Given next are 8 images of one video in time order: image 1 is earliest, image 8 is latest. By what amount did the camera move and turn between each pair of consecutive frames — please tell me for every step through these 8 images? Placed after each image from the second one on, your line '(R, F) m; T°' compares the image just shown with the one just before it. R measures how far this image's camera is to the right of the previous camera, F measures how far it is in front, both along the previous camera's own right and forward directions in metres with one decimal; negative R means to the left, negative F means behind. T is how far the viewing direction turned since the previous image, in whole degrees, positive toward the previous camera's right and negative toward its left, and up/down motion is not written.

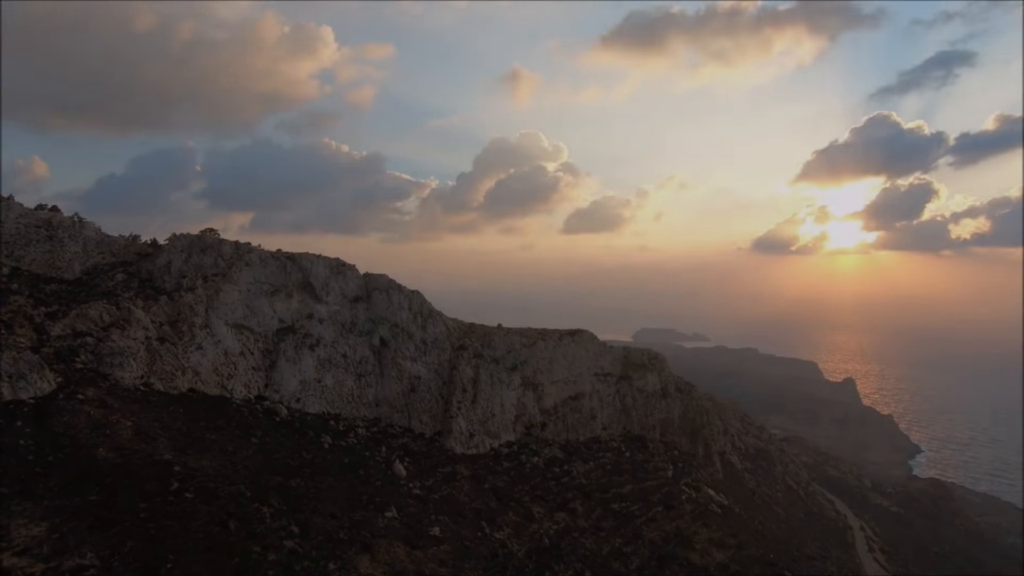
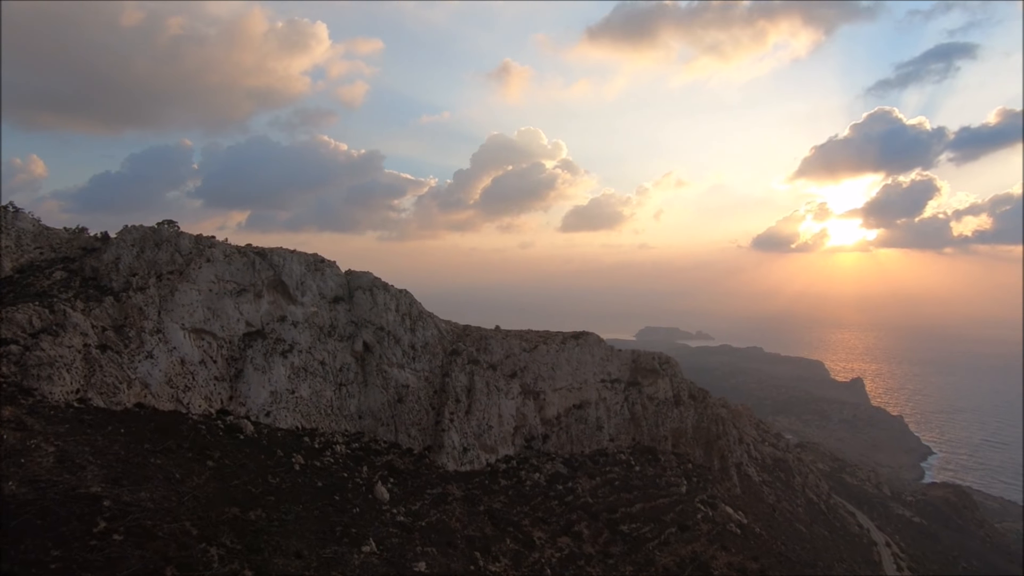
(+0.2, +4.1) m; 0°
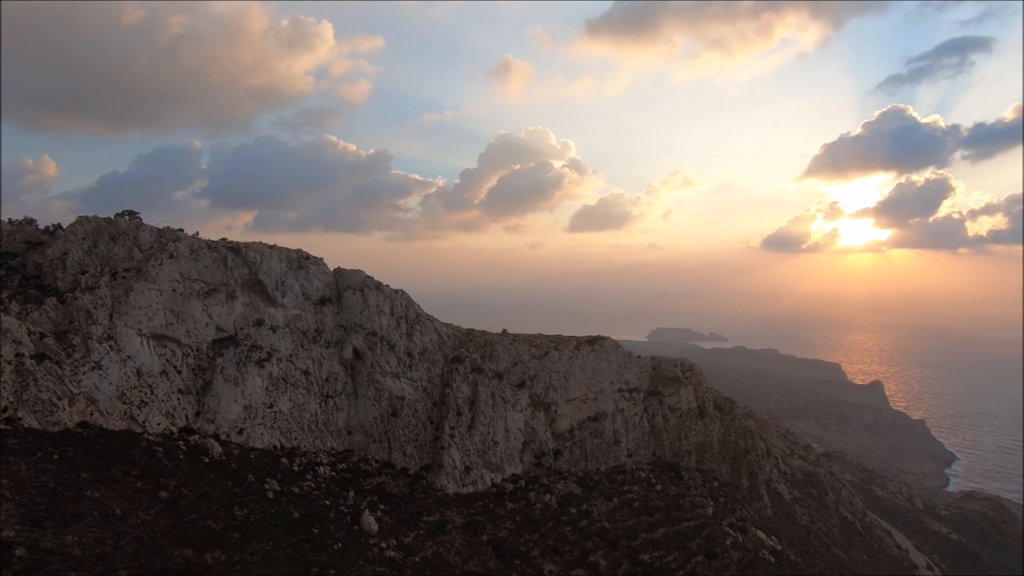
(+0.1, +4.0) m; -1°
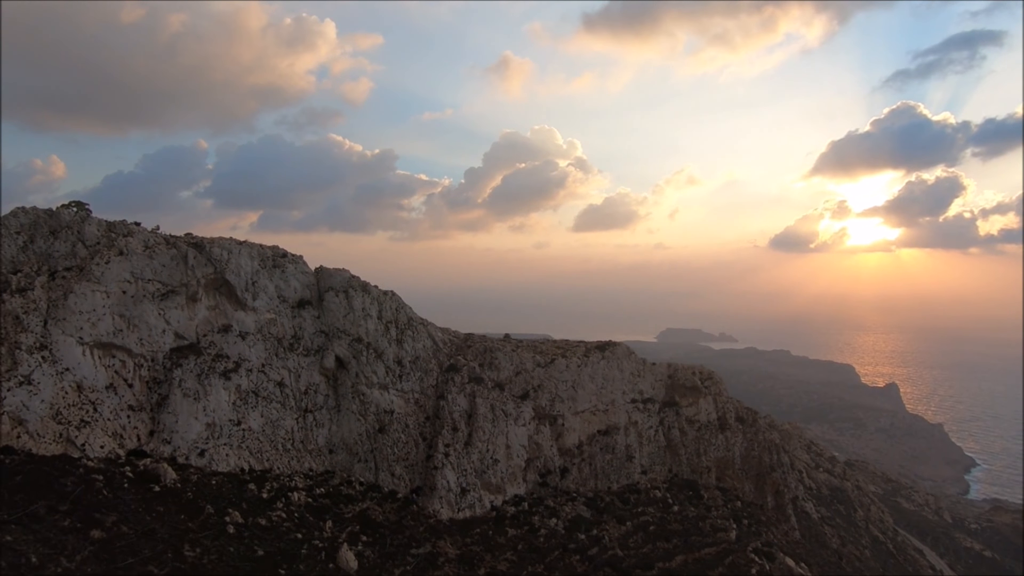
(+0.3, +3.5) m; -1°
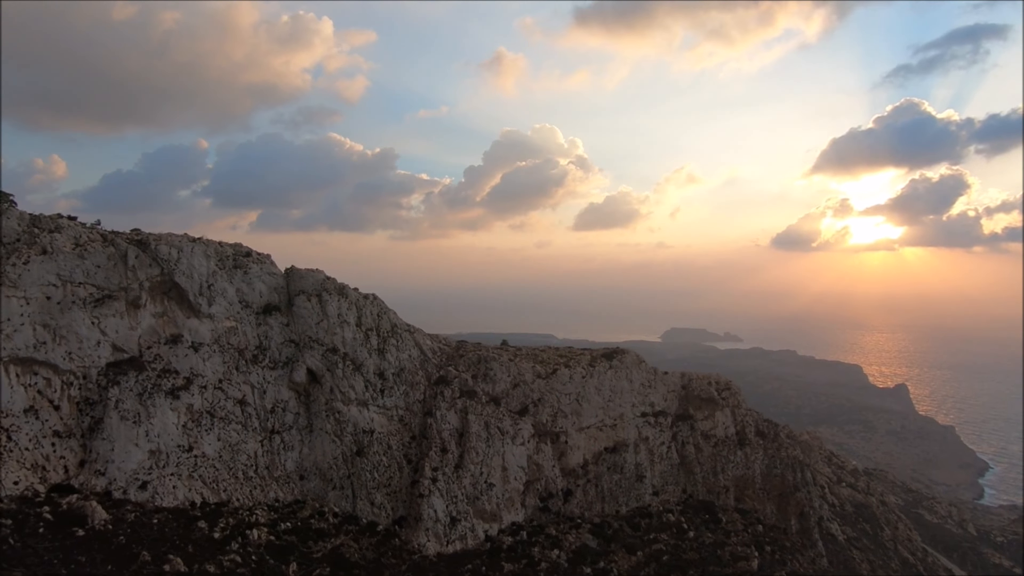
(+0.3, +3.5) m; 0°
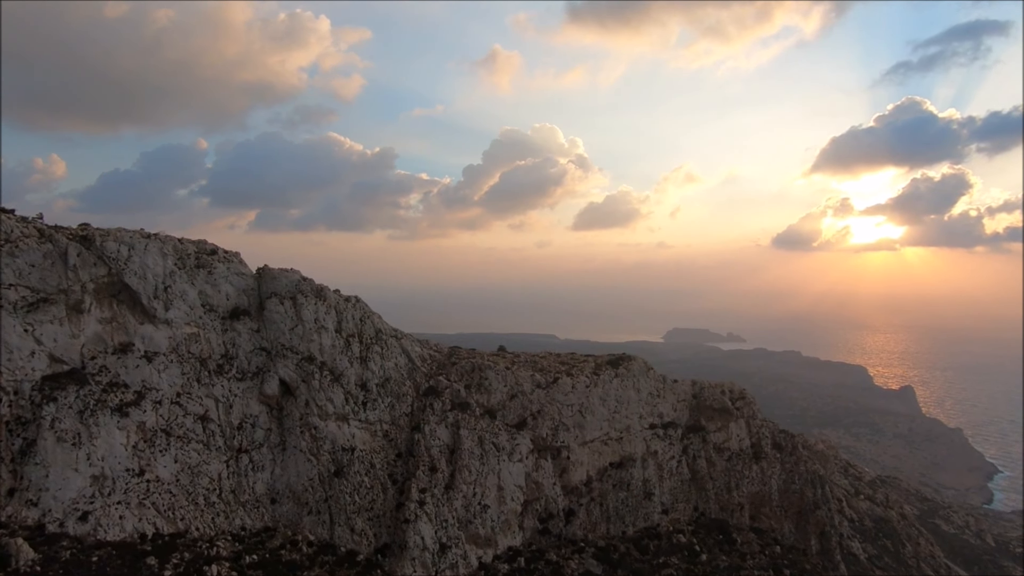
(+0.2, +2.6) m; 0°
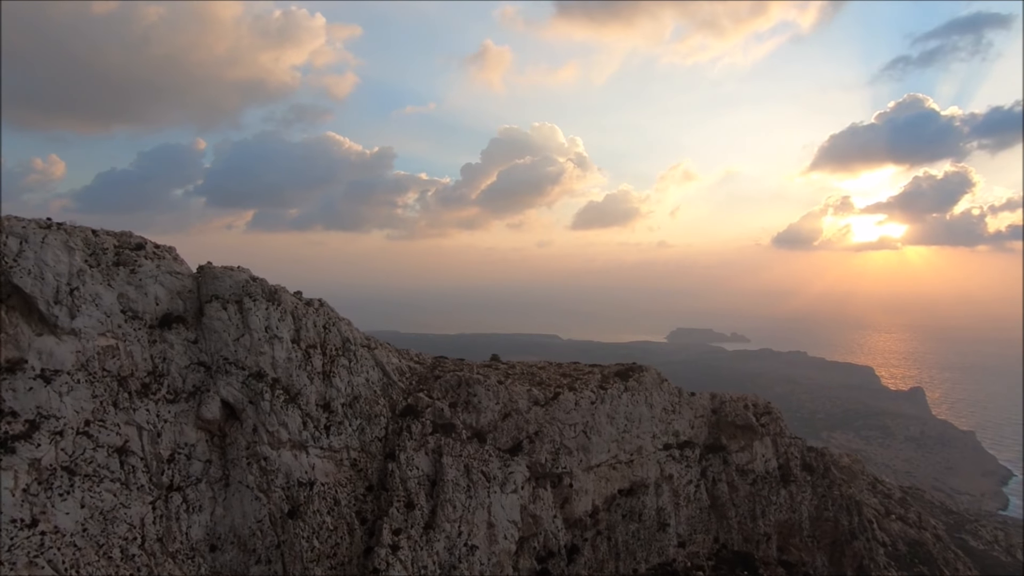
(+0.3, +3.9) m; 0°
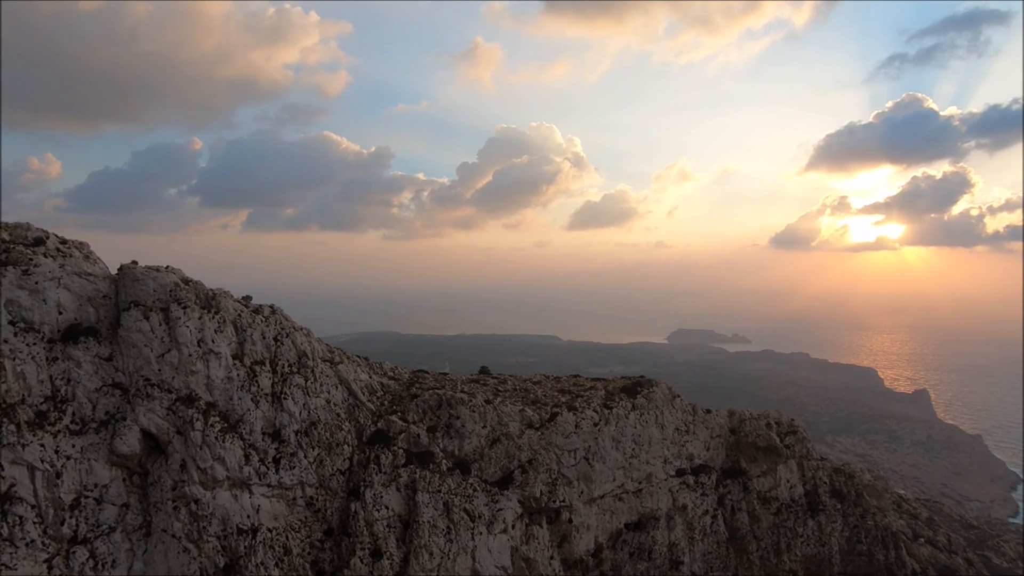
(+0.3, +3.4) m; 0°
